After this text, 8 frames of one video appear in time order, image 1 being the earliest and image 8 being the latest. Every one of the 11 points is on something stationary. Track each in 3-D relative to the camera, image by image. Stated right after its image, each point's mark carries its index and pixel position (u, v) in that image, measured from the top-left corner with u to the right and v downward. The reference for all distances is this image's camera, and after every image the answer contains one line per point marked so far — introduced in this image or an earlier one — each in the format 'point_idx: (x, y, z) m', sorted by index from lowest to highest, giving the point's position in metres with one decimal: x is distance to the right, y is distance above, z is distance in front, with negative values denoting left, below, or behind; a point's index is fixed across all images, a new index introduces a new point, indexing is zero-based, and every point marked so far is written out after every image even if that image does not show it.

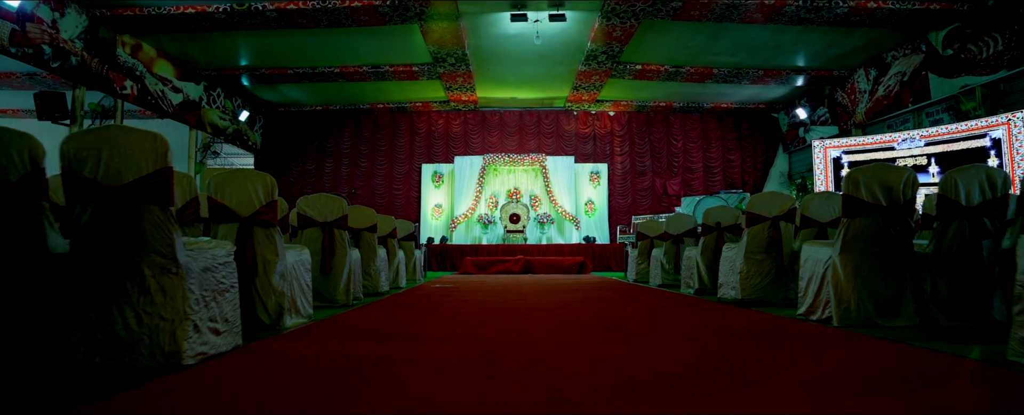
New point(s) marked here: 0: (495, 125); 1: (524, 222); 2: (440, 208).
0: (-0.5, +2.4, +16.5) m
1: (+0.3, -0.4, +14.4) m
2: (-2.0, 0.0, +15.9) m
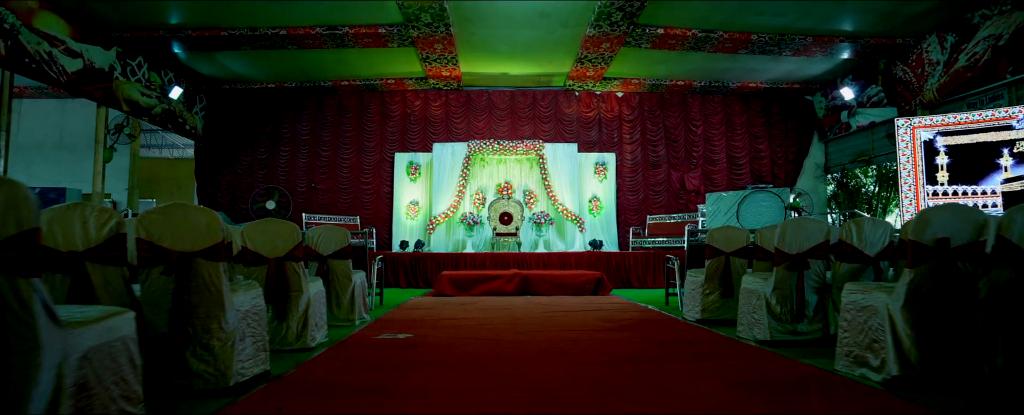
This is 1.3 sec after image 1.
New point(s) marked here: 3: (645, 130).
0: (-0.7, +2.4, +14.0) m
1: (+0.1, -0.3, +11.9) m
2: (-2.2, 0.0, +13.4) m
3: (+3.2, +1.9, +14.1) m
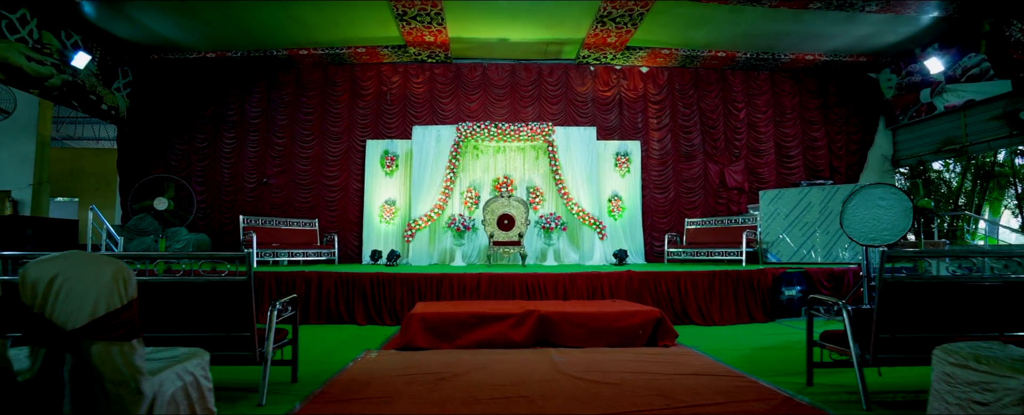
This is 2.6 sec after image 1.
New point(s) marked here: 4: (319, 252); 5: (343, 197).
0: (-0.7, +2.4, +11.3) m
1: (+0.1, -0.3, +9.3) m
2: (-2.2, 0.0, +10.7) m
3: (+3.2, +1.9, +11.5) m
4: (-3.1, -0.7, +9.2) m
5: (-3.2, +0.2, +11.1) m
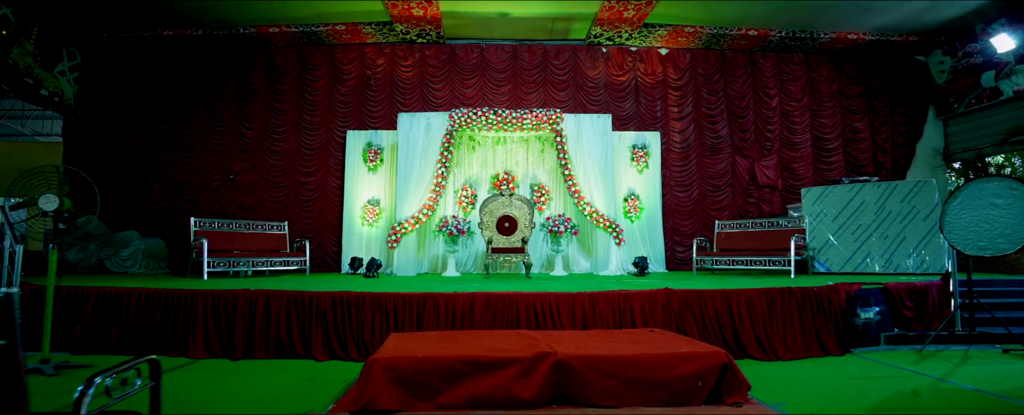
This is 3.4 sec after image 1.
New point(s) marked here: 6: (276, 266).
0: (-0.7, +2.4, +9.9) m
1: (+0.1, -0.3, +7.9) m
2: (-2.2, 0.0, +9.3) m
3: (+3.2, +1.9, +10.1) m
4: (-3.1, -0.7, +7.9) m
5: (-3.2, +0.2, +9.7) m
6: (-3.2, -0.8, +7.7) m
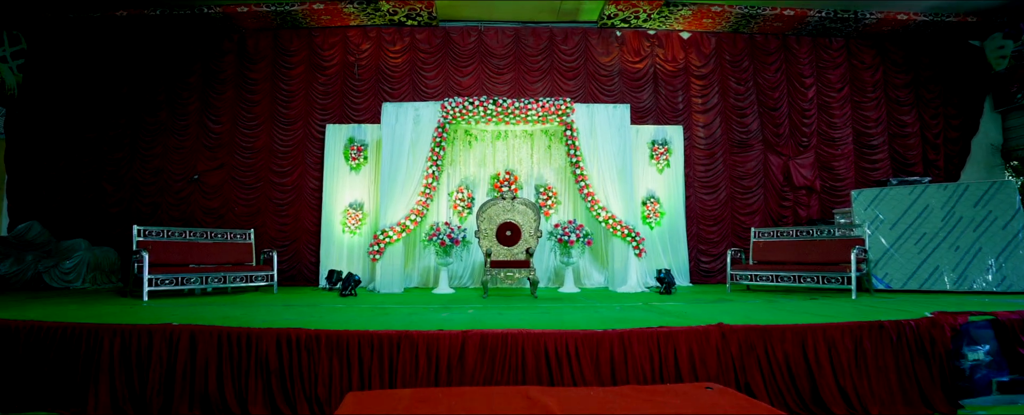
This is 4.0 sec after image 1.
0: (-0.7, +2.3, +8.8) m
1: (+0.2, -0.4, +6.7) m
2: (-2.2, 0.0, +8.2) m
3: (+3.2, +1.8, +8.9) m
4: (-3.0, -0.8, +6.7) m
5: (-3.2, +0.1, +8.6) m
6: (-3.1, -0.9, +6.6) m
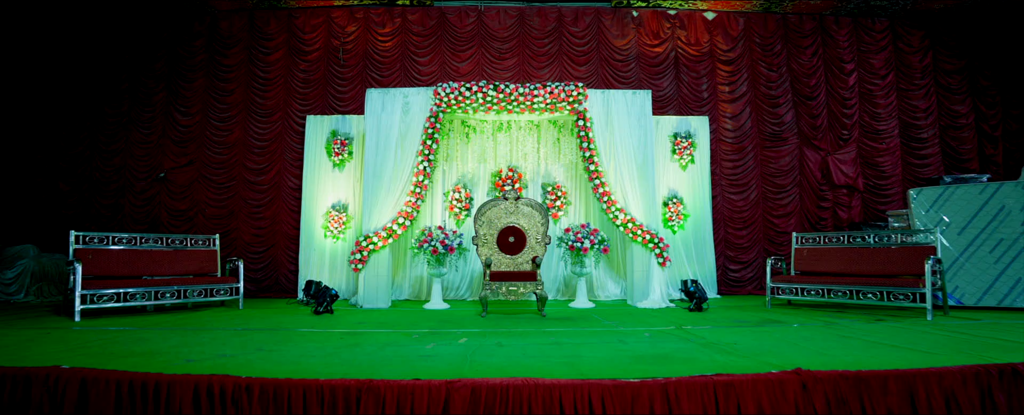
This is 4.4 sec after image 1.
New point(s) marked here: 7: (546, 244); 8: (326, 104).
0: (-0.6, +2.3, +7.8) m
1: (+0.2, -0.4, +5.8) m
2: (-2.1, -0.1, +7.2) m
3: (+3.3, +1.8, +7.9) m
4: (-3.0, -0.8, +5.8) m
5: (-3.1, +0.1, +7.7) m
6: (-3.1, -0.9, +5.6) m
7: (+0.3, -0.4, +5.8) m
8: (-2.5, +1.4, +7.7) m
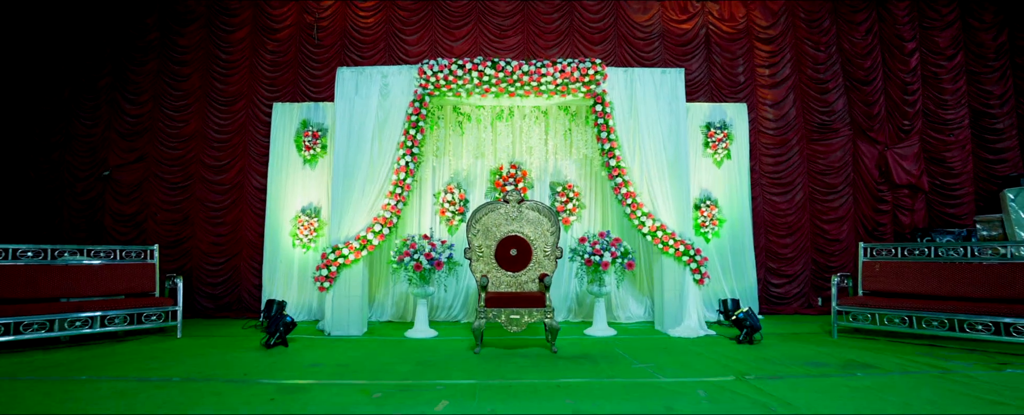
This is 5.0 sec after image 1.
0: (-0.6, +2.3, +6.7) m
1: (+0.2, -0.5, +4.6) m
2: (-2.1, -0.1, +6.1) m
3: (+3.3, +1.8, +6.8) m
4: (-3.0, -0.8, +4.7) m
5: (-3.1, +0.1, +6.5) m
6: (-3.1, -0.9, +4.5) m
7: (+0.4, -0.4, +4.6) m
8: (-2.4, +1.3, +6.6) m
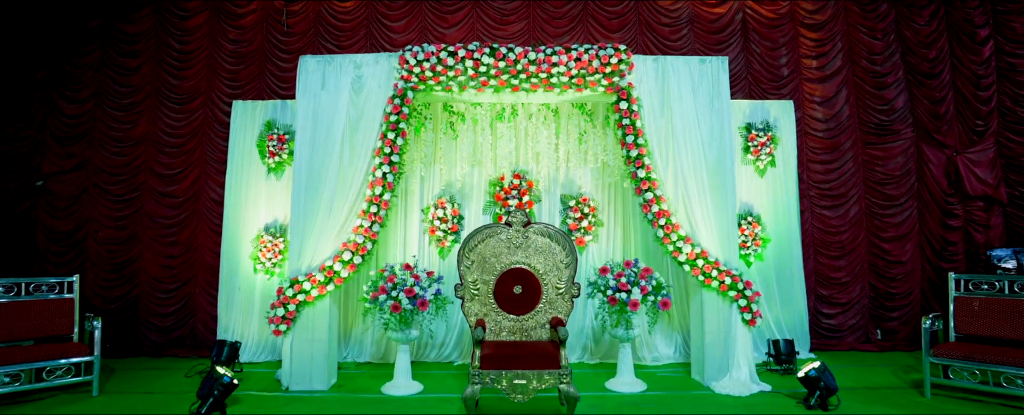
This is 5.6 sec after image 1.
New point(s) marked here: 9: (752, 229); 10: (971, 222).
0: (-0.6, +2.1, +5.7) m
1: (+0.2, -0.6, +3.6) m
2: (-2.1, -0.3, +5.1) m
3: (+3.4, +1.6, +5.8) m
4: (-3.0, -1.0, +3.7) m
5: (-3.1, -0.1, +5.6) m
6: (-3.1, -1.1, +3.5) m
7: (+0.4, -0.6, +3.6) m
8: (-2.4, +1.2, +5.6) m
9: (+2.1, -0.2, +5.0) m
10: (+4.4, -0.1, +5.6) m
